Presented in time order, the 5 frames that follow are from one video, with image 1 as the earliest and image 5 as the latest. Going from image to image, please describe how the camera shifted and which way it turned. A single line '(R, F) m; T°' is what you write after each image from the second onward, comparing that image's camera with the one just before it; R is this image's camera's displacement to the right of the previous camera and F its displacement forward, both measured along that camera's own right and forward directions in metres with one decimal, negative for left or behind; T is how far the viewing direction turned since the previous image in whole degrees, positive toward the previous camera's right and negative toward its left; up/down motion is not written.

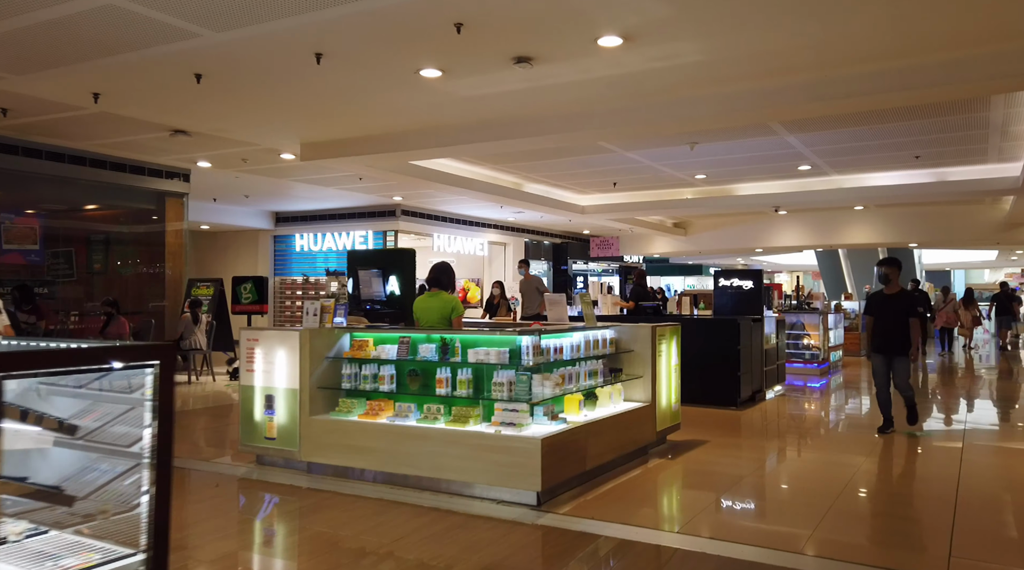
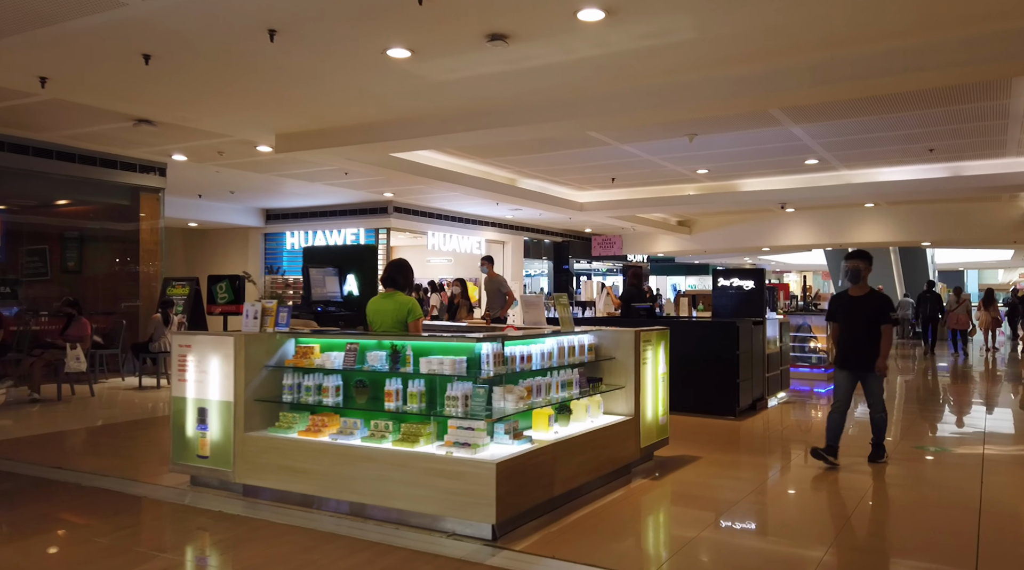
(+0.2, +0.5) m; -1°
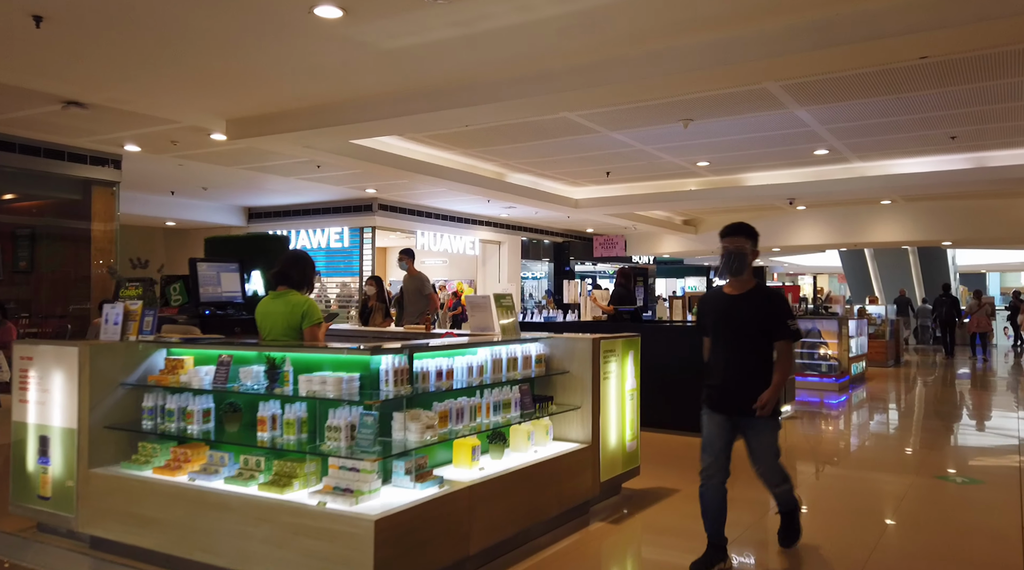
(+0.4, +0.8) m; -1°
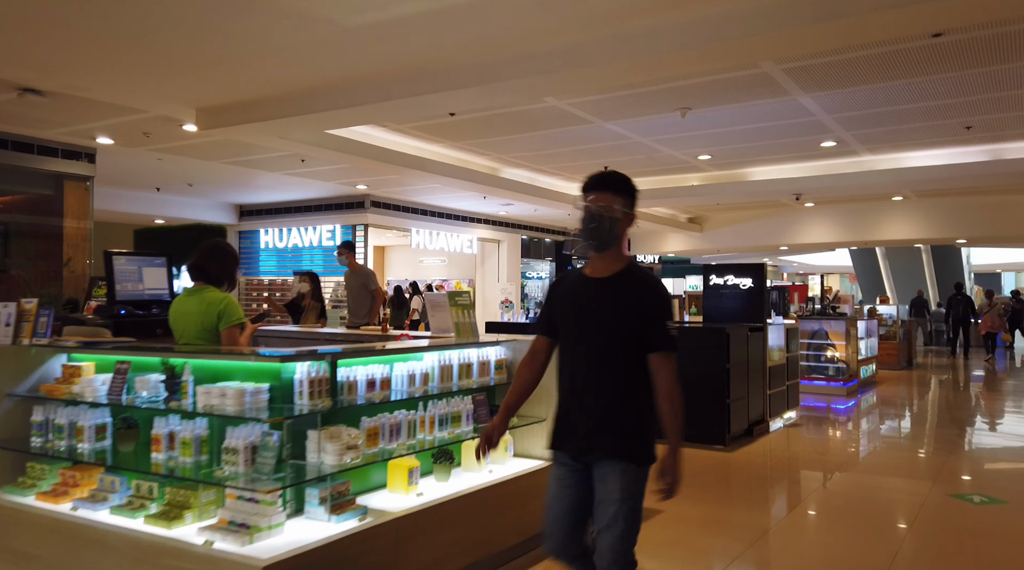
(+0.2, +0.4) m; -1°
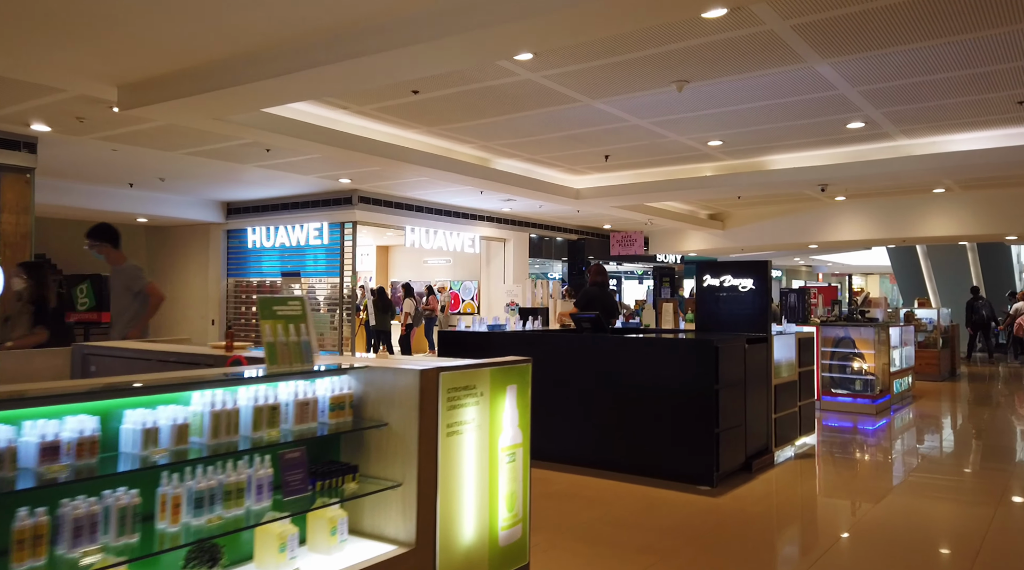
(+0.5, +1.0) m; -2°
